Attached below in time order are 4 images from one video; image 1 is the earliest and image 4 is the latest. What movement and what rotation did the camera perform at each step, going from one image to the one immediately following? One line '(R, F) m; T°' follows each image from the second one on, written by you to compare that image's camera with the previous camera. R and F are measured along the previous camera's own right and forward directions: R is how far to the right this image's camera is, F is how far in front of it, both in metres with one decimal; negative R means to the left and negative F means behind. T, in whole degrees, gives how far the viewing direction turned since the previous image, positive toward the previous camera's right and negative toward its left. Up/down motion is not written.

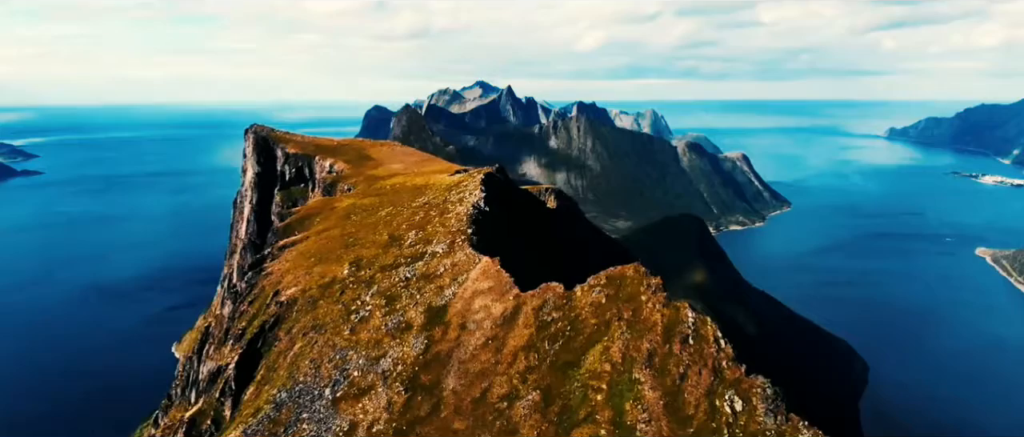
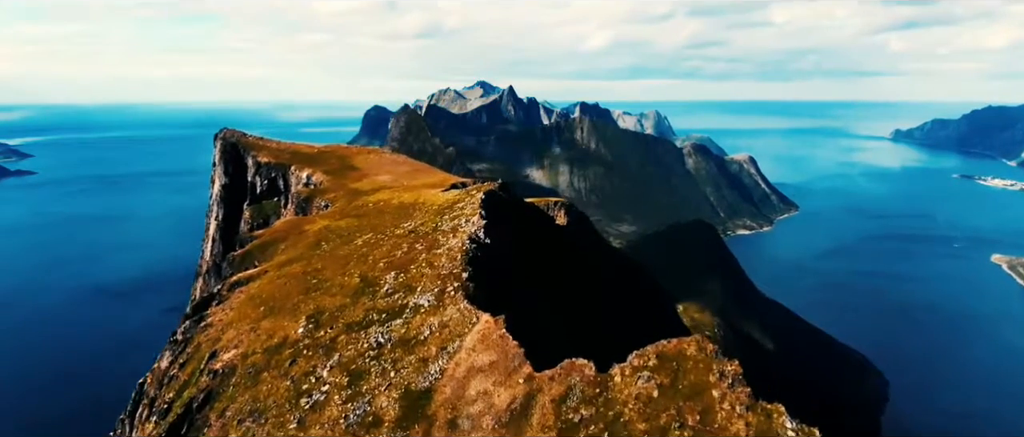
(-0.5, +12.8) m; 0°
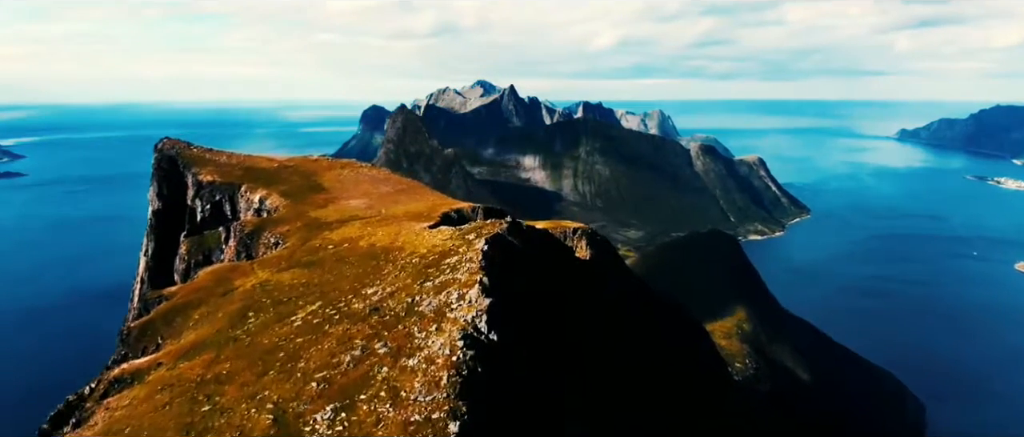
(-0.9, +18.6) m; 0°
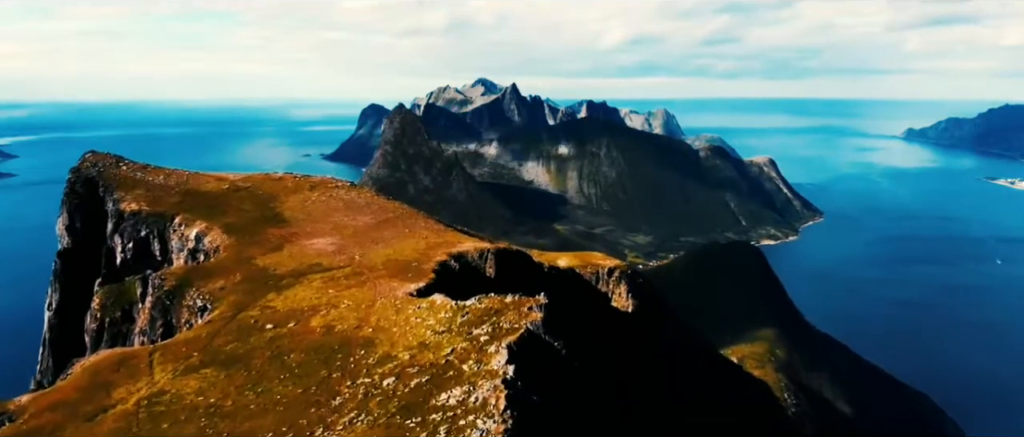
(-1.5, +16.7) m; 0°
